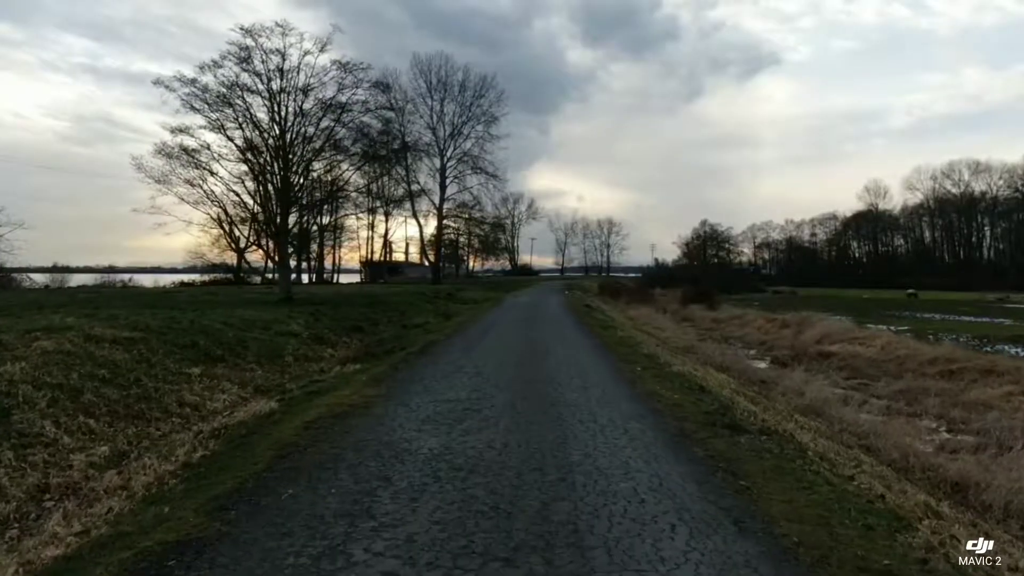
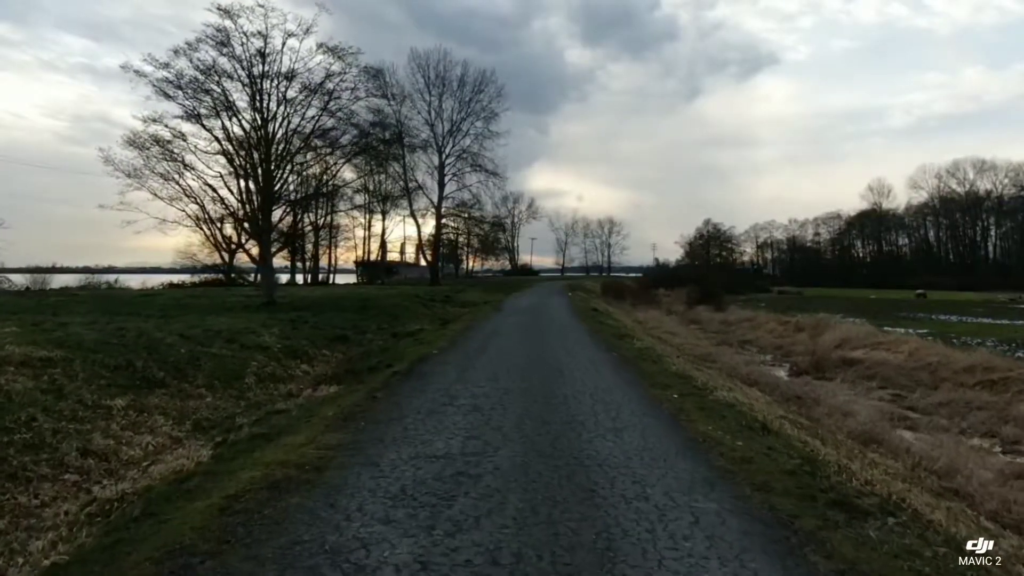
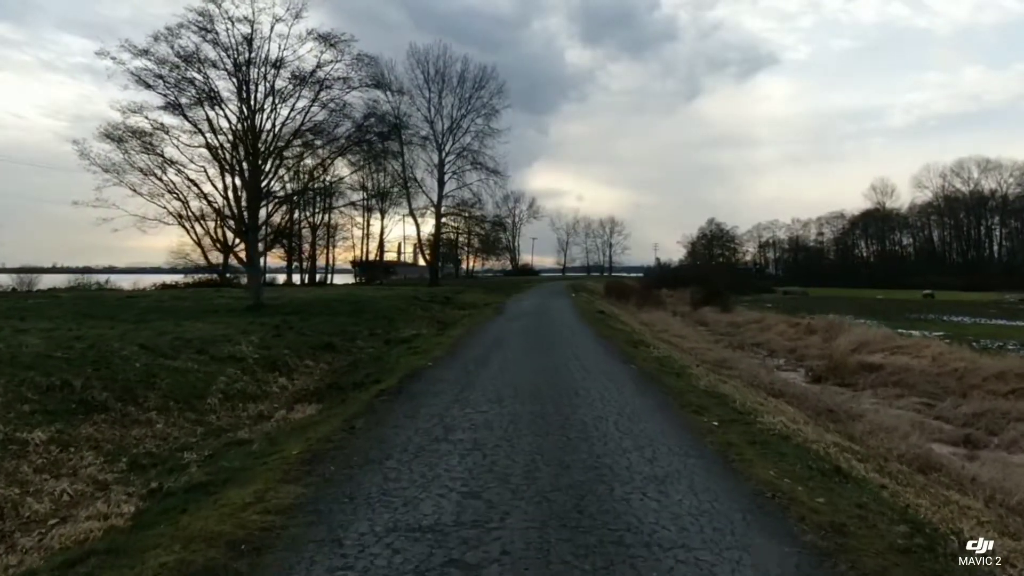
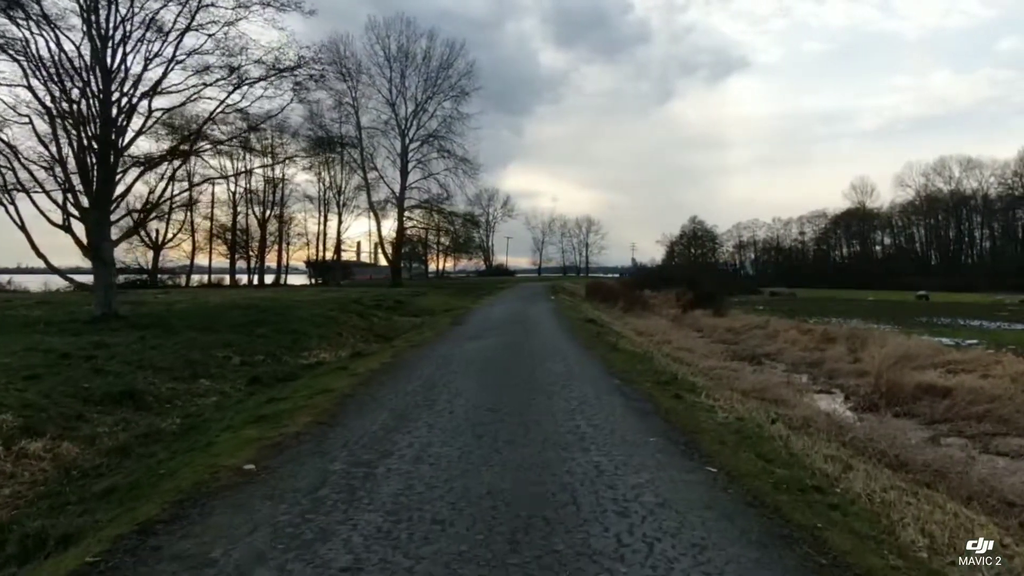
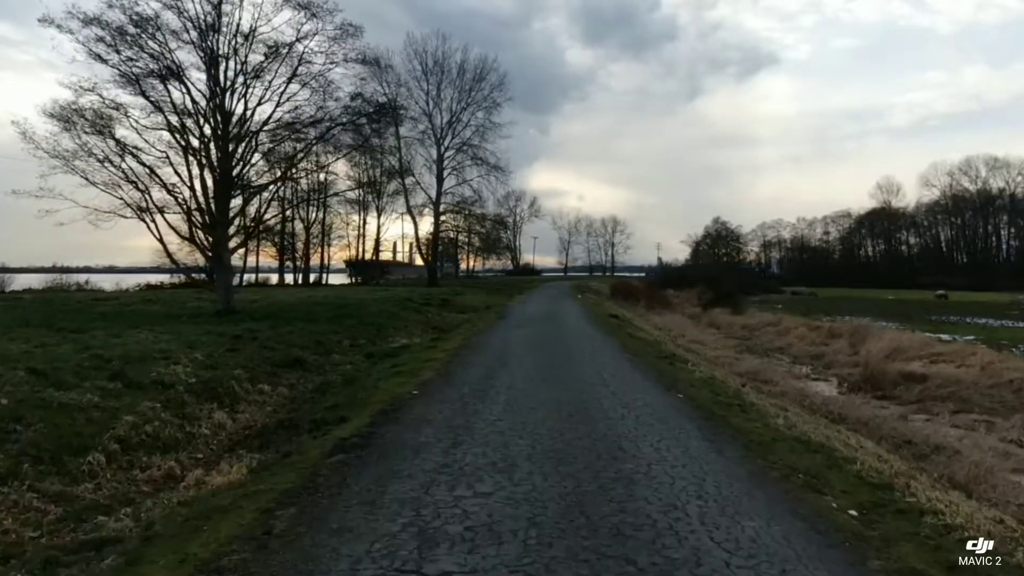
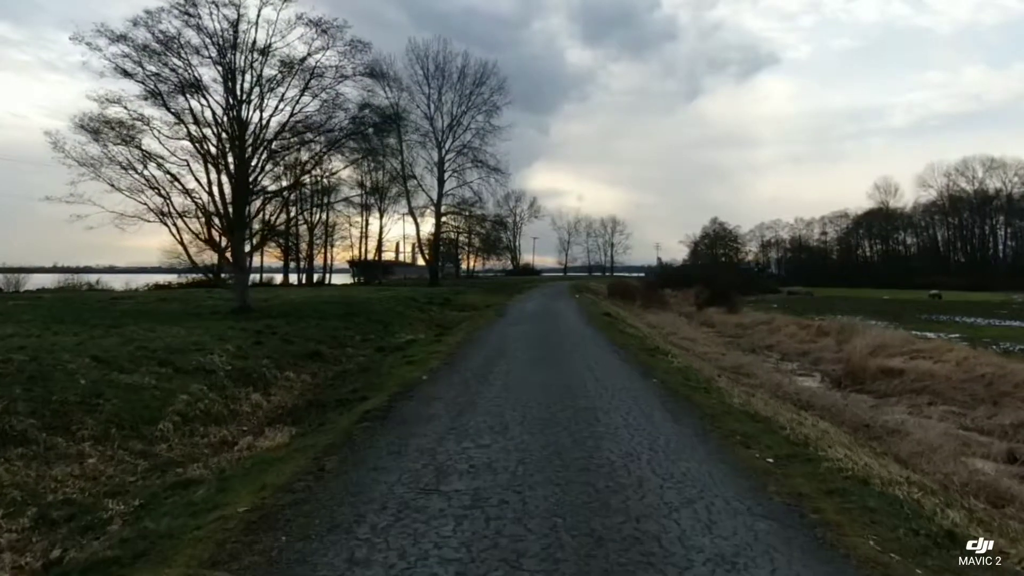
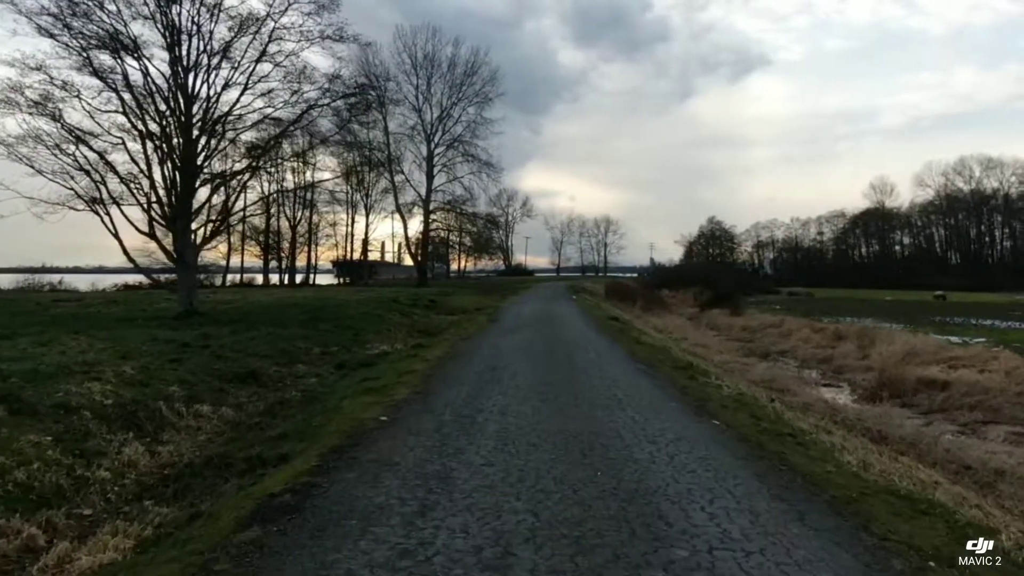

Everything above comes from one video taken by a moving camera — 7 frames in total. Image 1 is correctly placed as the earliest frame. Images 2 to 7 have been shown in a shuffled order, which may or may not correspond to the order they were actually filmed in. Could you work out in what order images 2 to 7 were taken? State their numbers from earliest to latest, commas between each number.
2, 3, 6, 5, 7, 4
